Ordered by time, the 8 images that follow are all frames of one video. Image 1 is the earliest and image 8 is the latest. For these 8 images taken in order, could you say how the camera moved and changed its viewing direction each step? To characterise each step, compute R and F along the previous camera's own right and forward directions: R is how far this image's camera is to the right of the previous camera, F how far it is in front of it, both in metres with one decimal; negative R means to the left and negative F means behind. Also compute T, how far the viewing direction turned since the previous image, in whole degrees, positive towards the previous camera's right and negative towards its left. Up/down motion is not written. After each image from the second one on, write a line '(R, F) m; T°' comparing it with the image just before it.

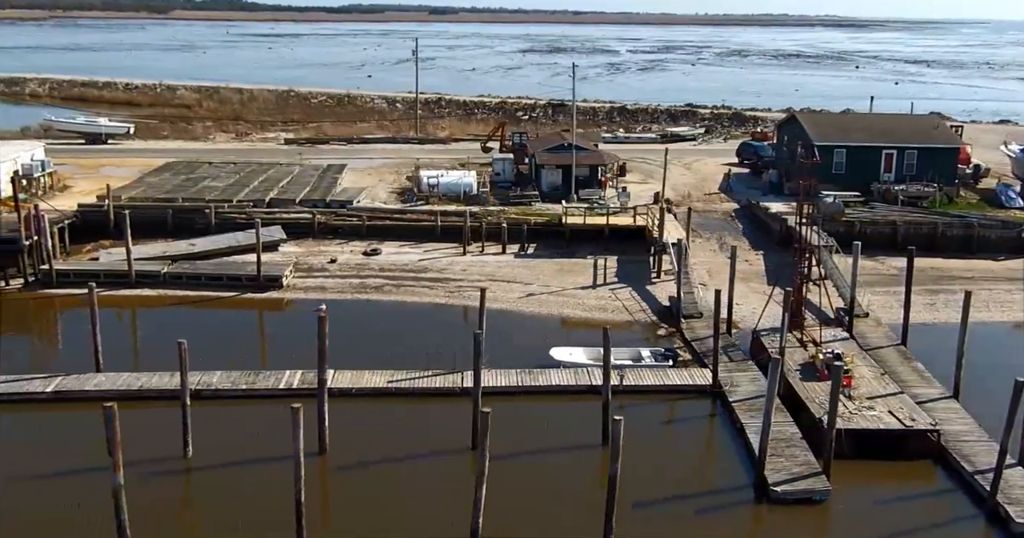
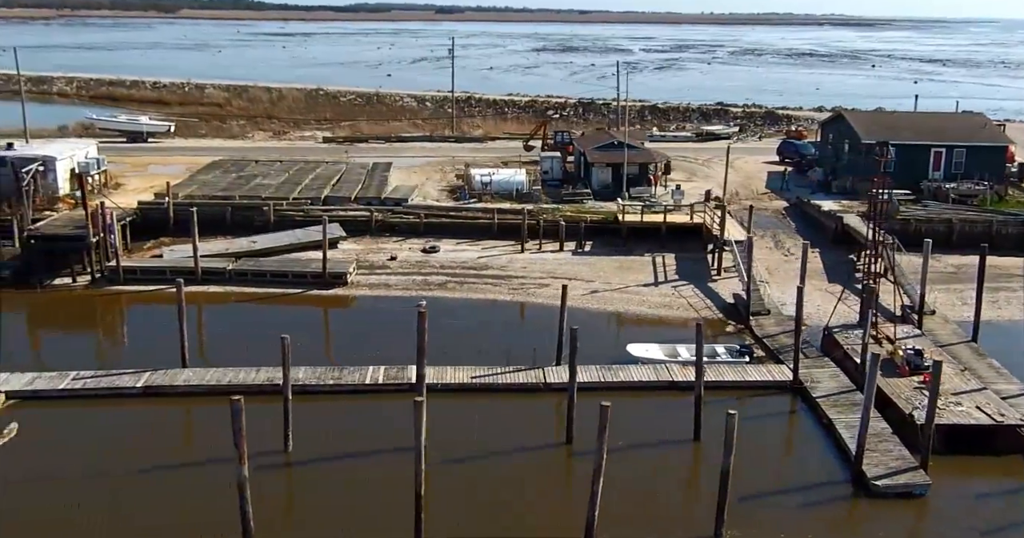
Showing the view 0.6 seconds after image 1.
(-1.6, -0.1) m; 0°
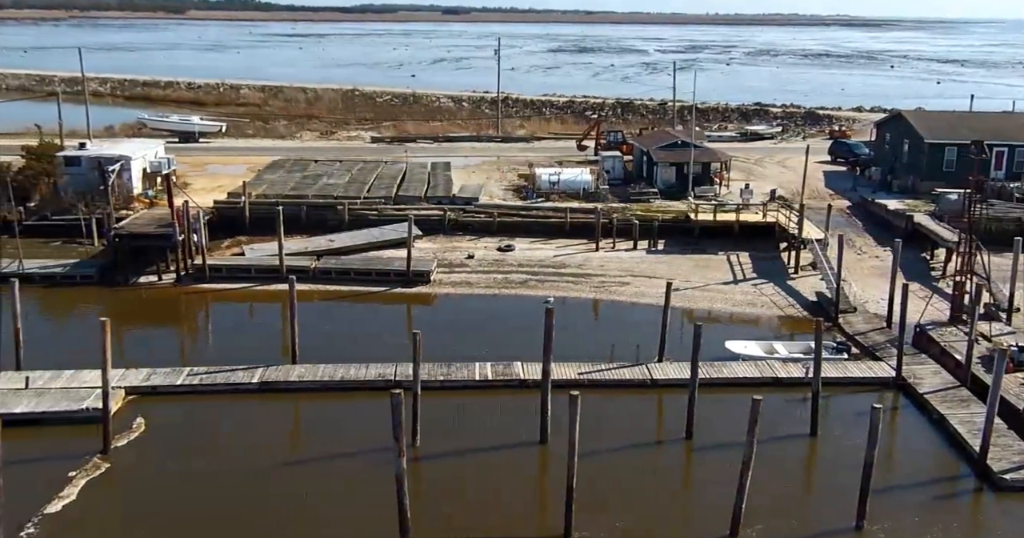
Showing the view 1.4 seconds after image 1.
(-2.2, -0.2) m; 0°
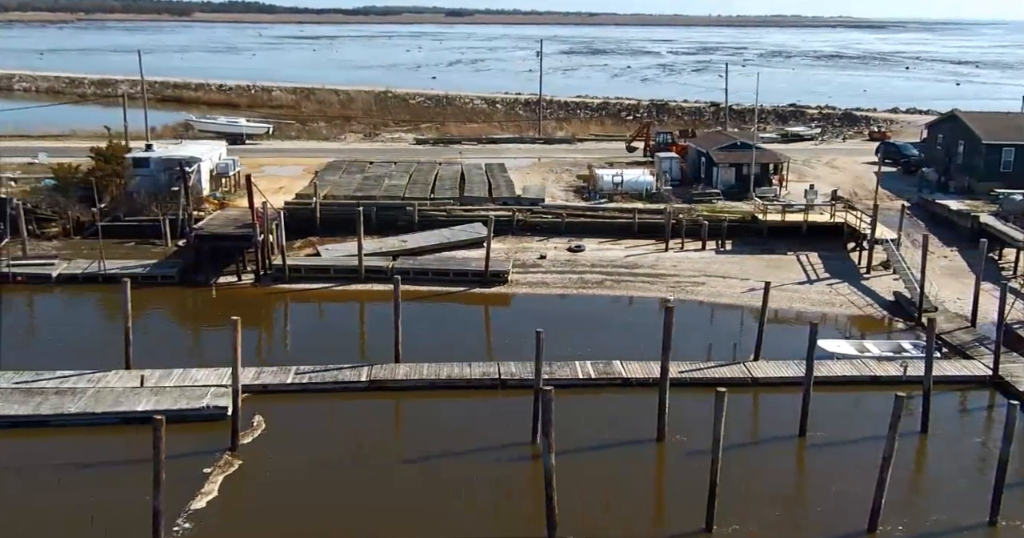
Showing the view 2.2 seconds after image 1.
(-2.1, -0.2) m; 0°
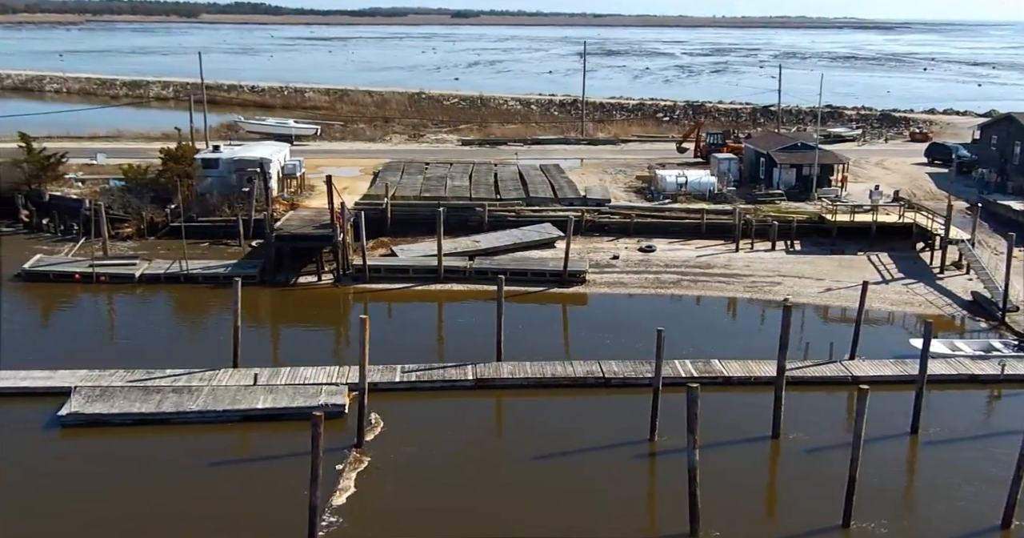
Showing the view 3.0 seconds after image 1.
(-2.1, -0.2) m; 0°
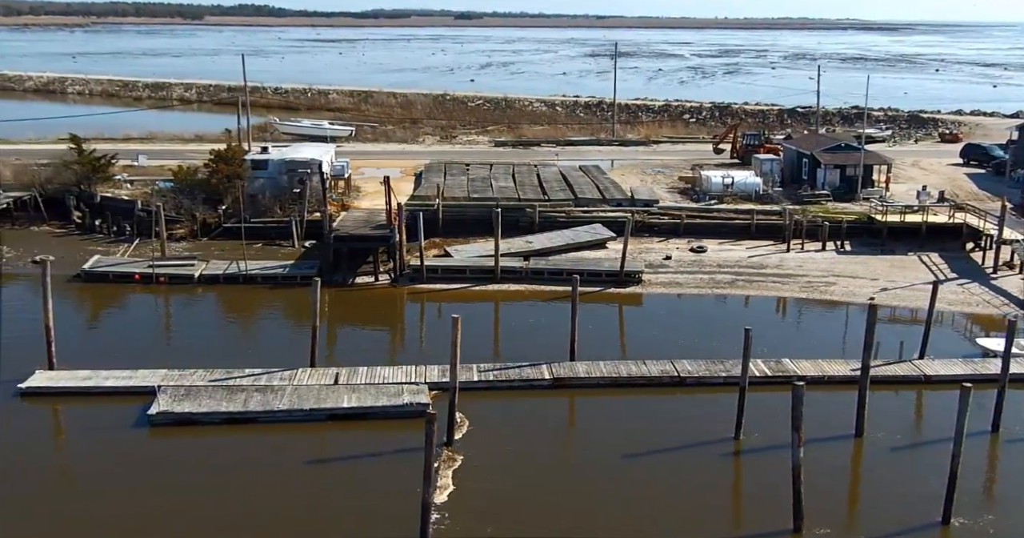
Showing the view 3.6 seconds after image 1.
(-1.6, -0.1) m; 0°
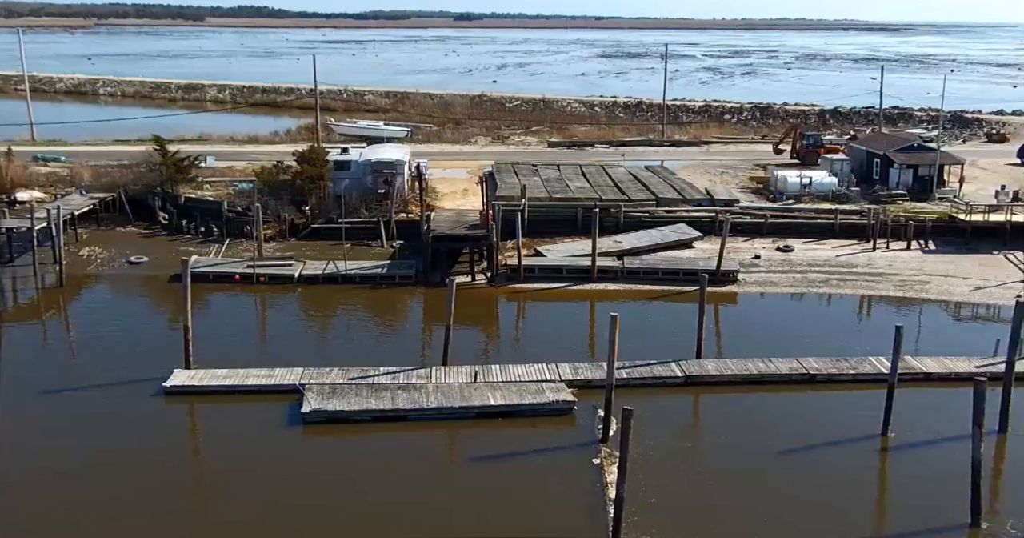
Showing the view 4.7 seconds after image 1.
(-2.8, -0.2) m; 0°
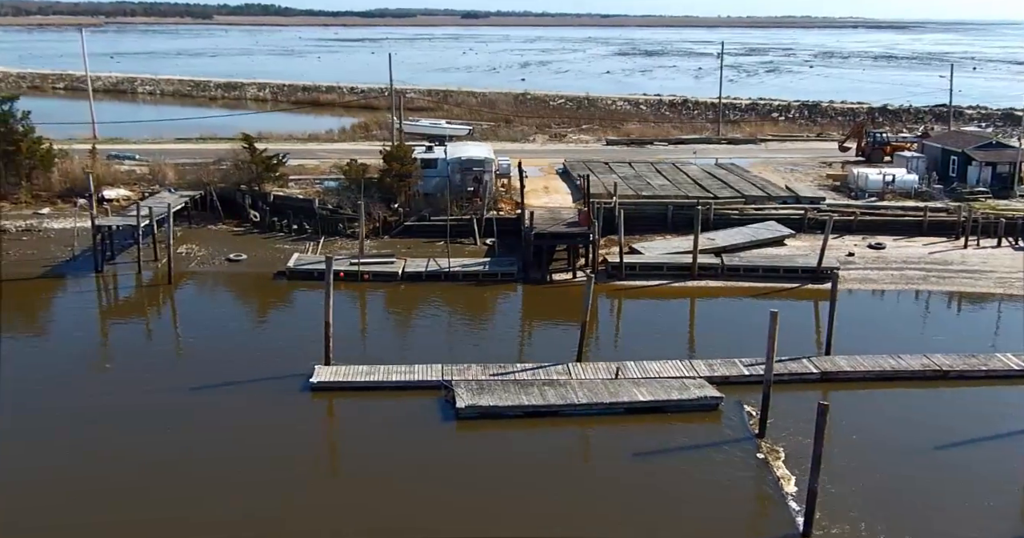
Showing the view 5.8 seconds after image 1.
(-2.8, -0.1) m; 0°
